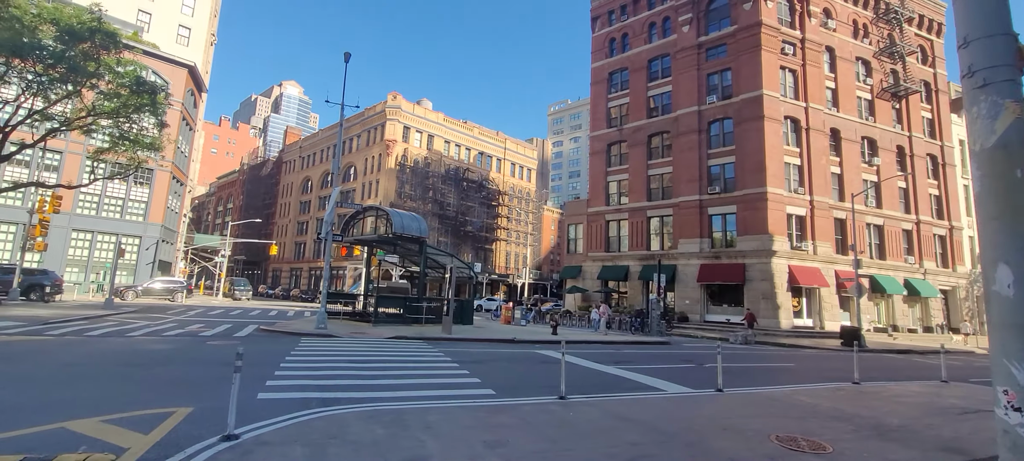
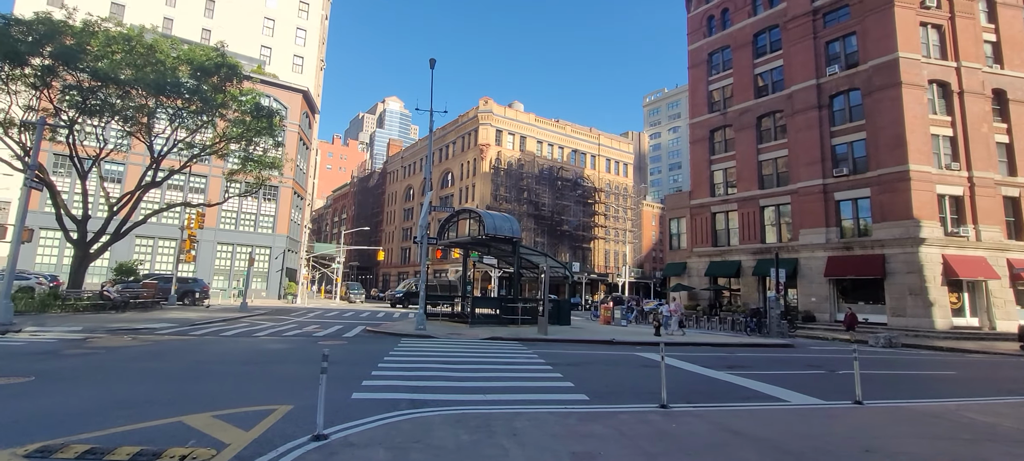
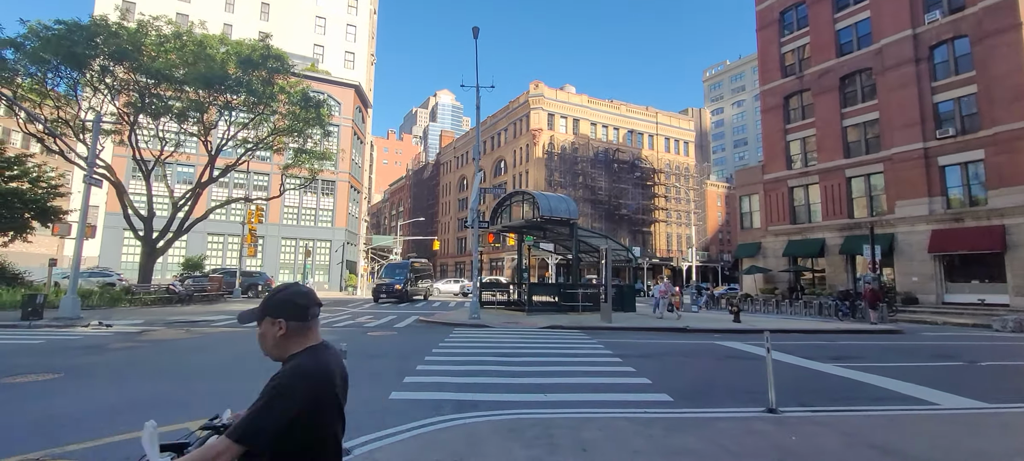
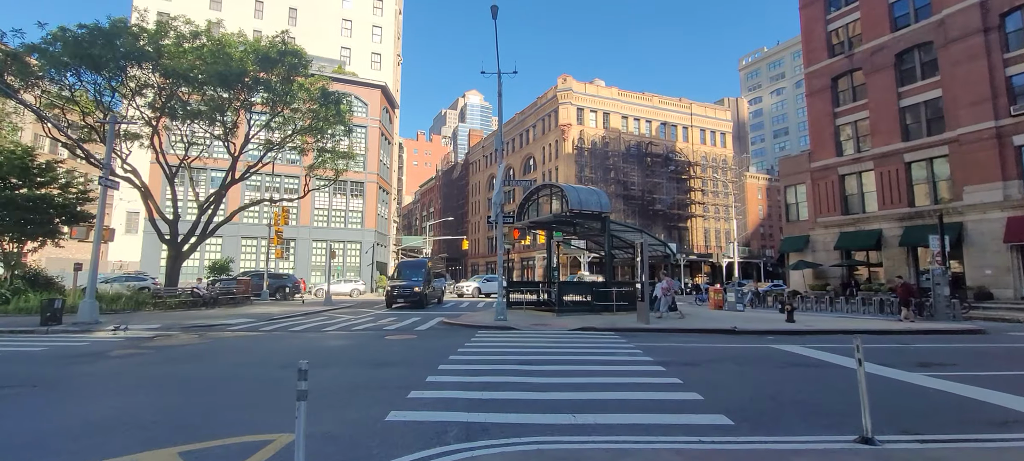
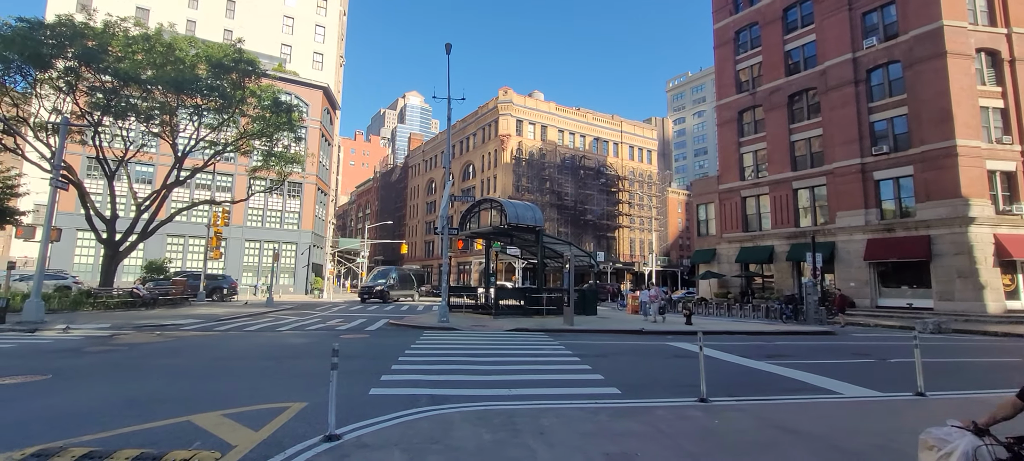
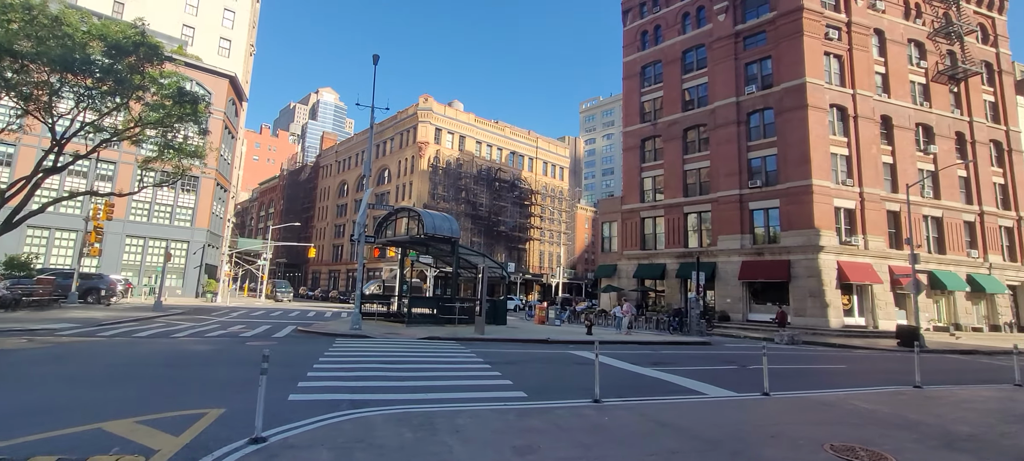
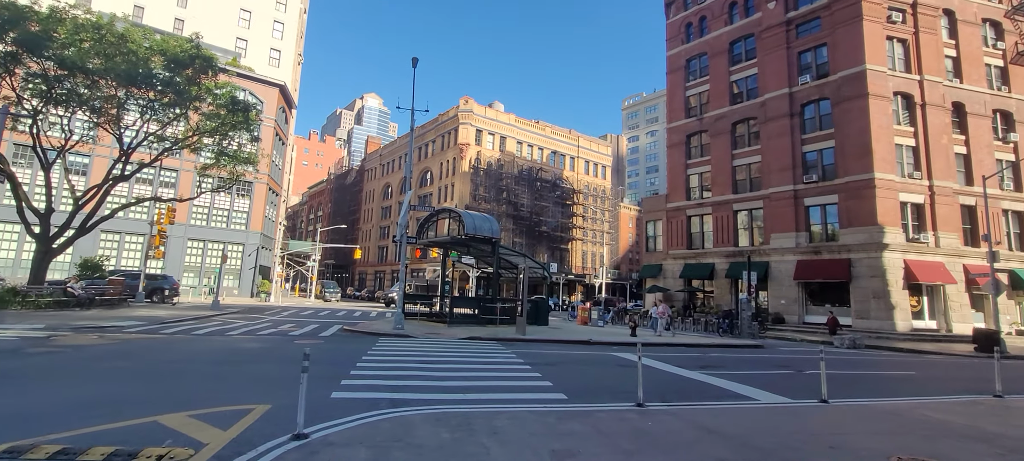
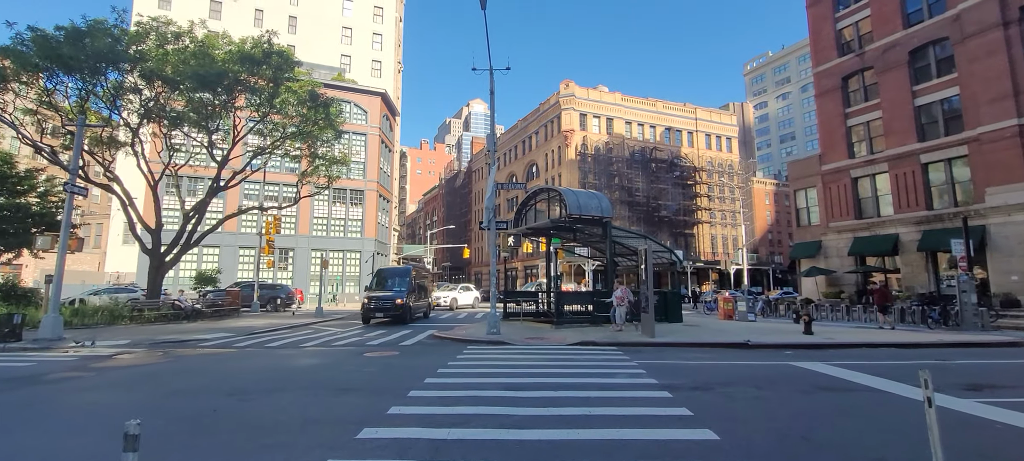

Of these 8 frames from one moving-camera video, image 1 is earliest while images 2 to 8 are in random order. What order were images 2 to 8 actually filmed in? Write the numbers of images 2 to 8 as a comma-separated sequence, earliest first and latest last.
6, 7, 2, 5, 3, 4, 8
